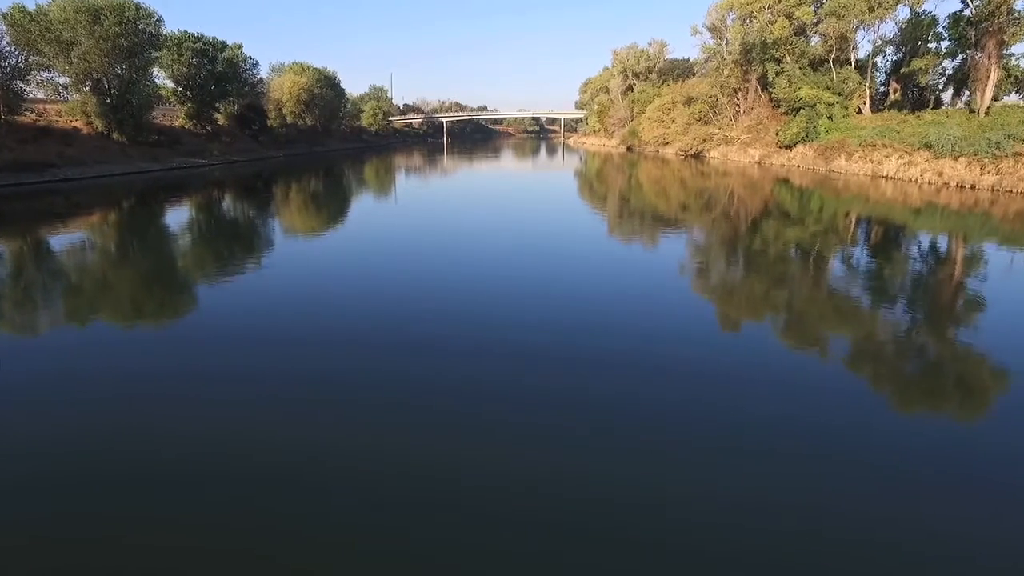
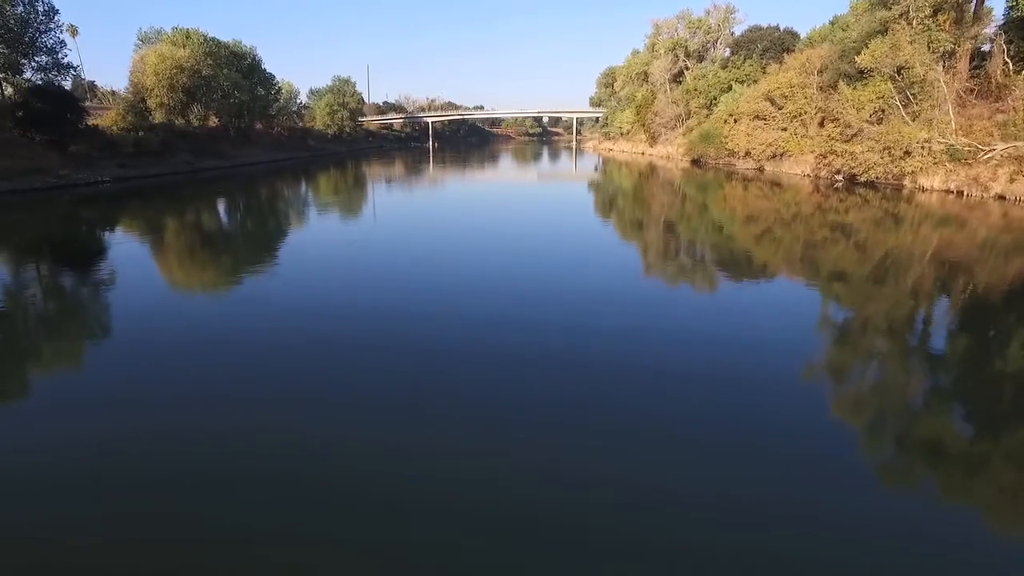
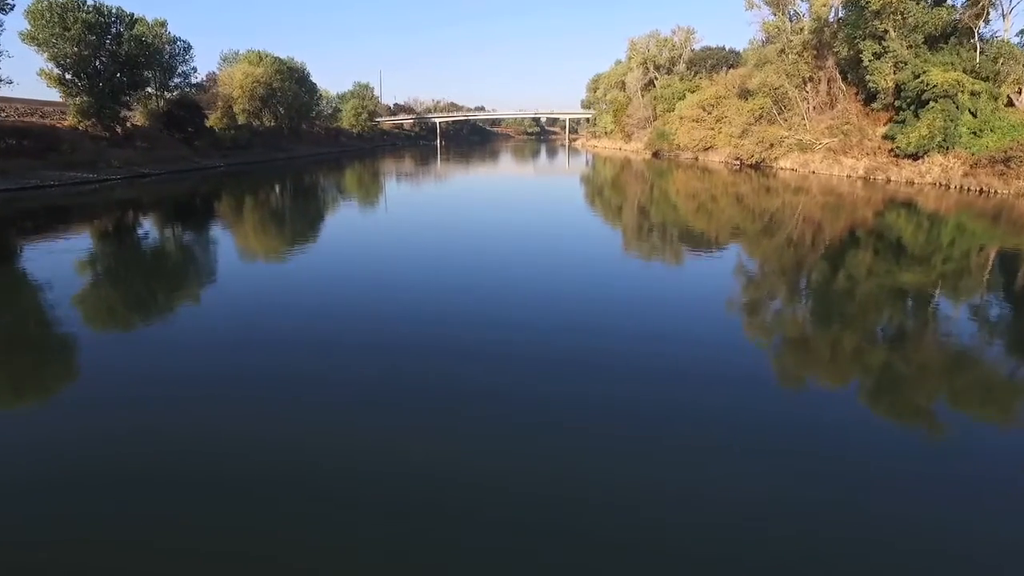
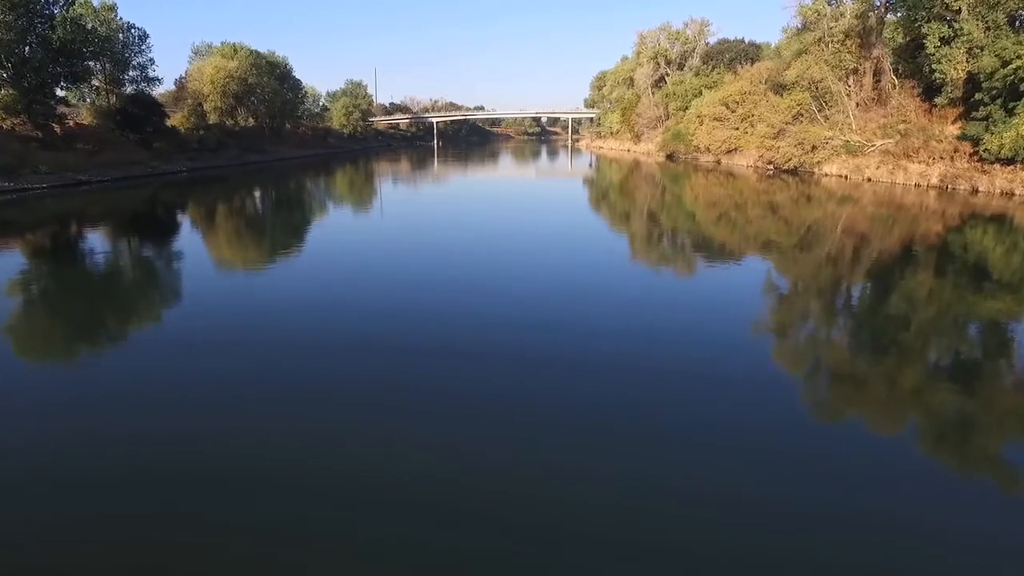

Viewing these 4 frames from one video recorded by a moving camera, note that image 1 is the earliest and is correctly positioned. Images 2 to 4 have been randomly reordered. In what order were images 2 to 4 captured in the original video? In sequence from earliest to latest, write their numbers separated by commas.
3, 4, 2
